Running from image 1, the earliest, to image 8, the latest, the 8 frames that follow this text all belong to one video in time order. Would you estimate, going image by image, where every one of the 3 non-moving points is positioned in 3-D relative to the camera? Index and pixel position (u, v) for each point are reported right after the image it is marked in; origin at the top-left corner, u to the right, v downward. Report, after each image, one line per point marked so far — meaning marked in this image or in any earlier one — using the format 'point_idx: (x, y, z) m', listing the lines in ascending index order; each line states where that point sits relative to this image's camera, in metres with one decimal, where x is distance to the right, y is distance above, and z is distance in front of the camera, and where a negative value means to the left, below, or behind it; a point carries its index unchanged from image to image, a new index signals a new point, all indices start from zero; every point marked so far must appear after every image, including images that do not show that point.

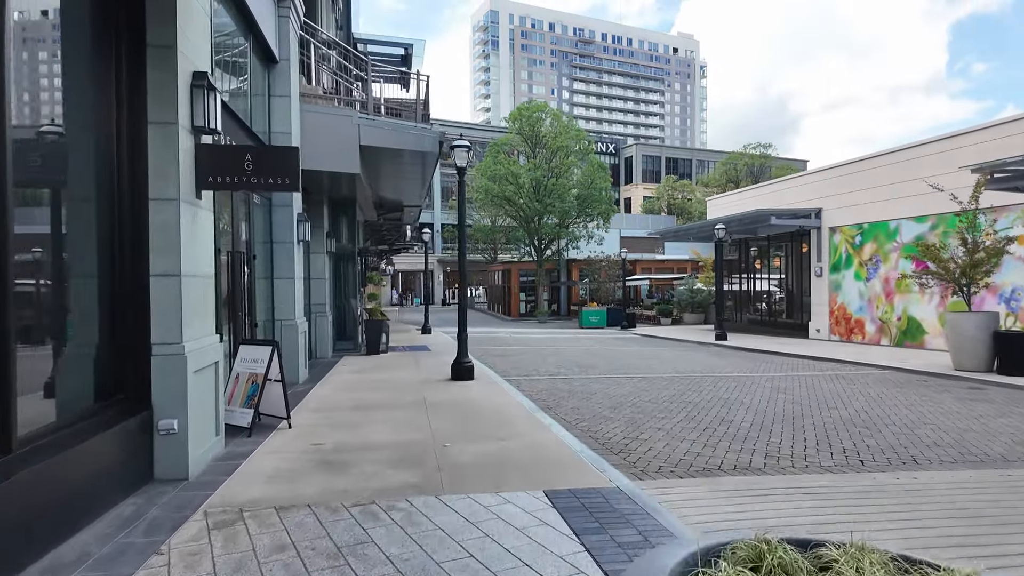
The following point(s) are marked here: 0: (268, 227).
0: (-4.3, +1.1, +10.1) m
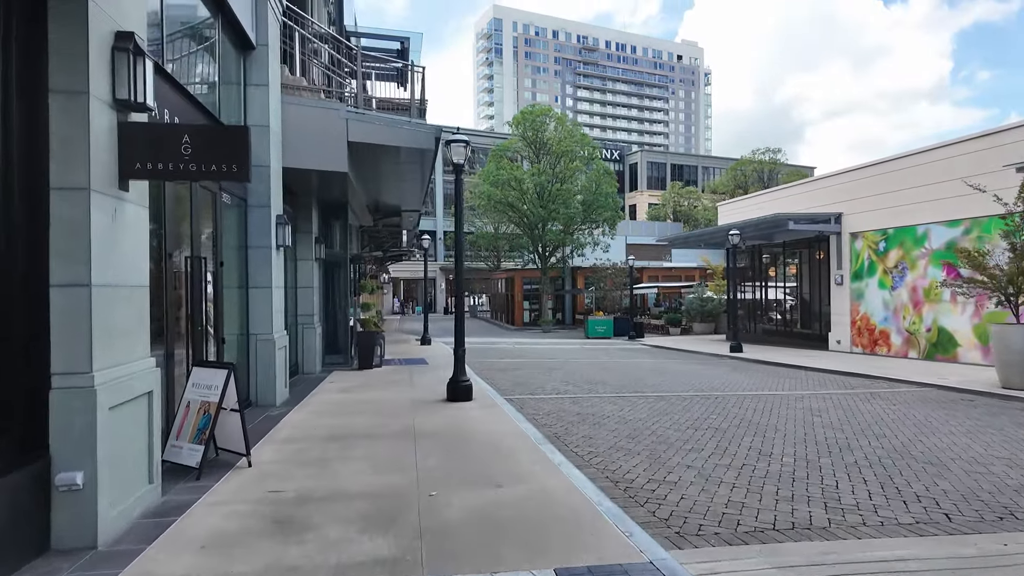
0: (-4.3, +0.9, +9.1) m
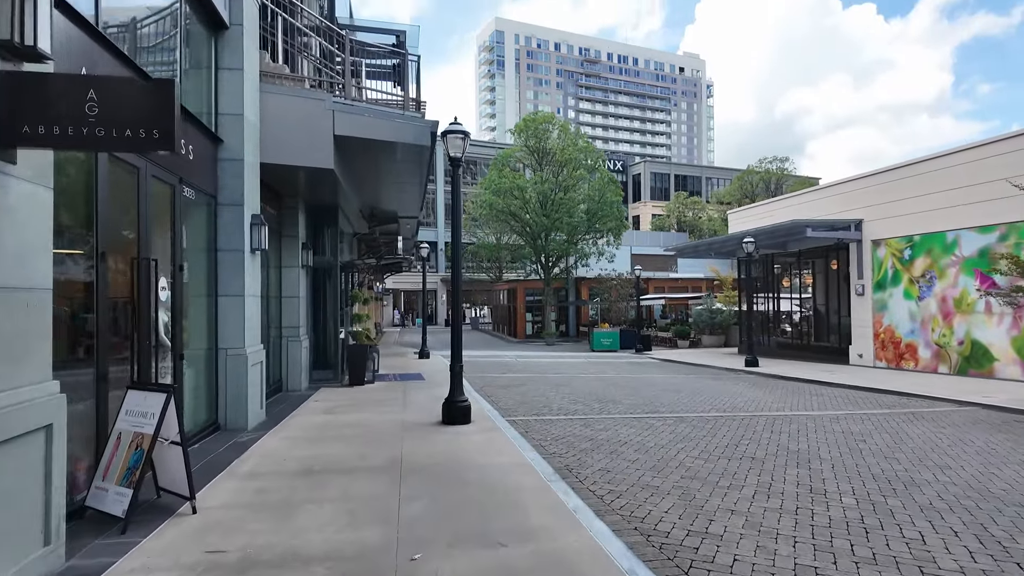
0: (-4.2, +0.8, +8.0) m
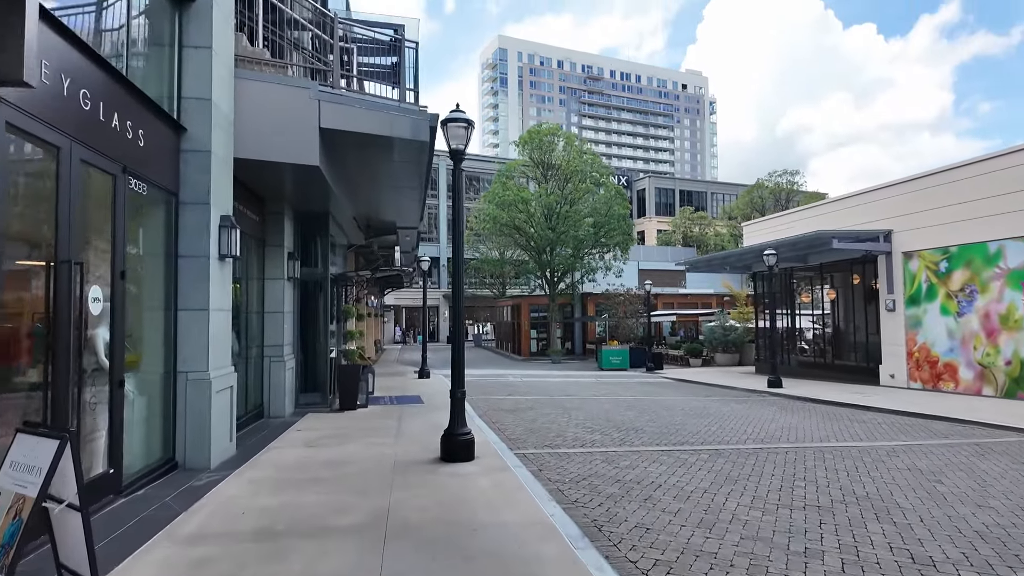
0: (-4.1, +0.6, +6.9) m
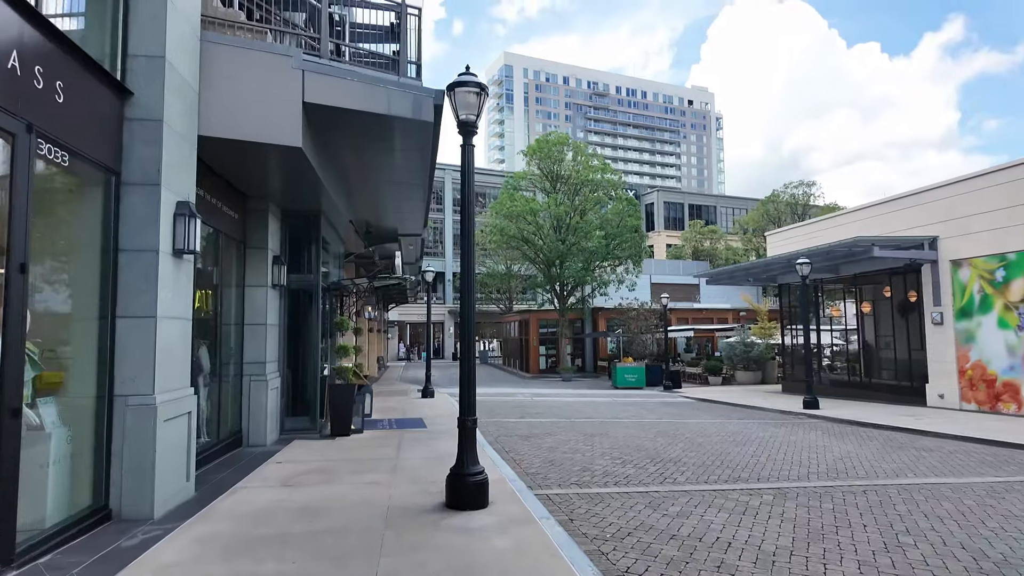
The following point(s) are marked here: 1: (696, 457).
0: (-3.8, +0.6, +5.5) m
1: (+3.0, -2.8, +9.5) m
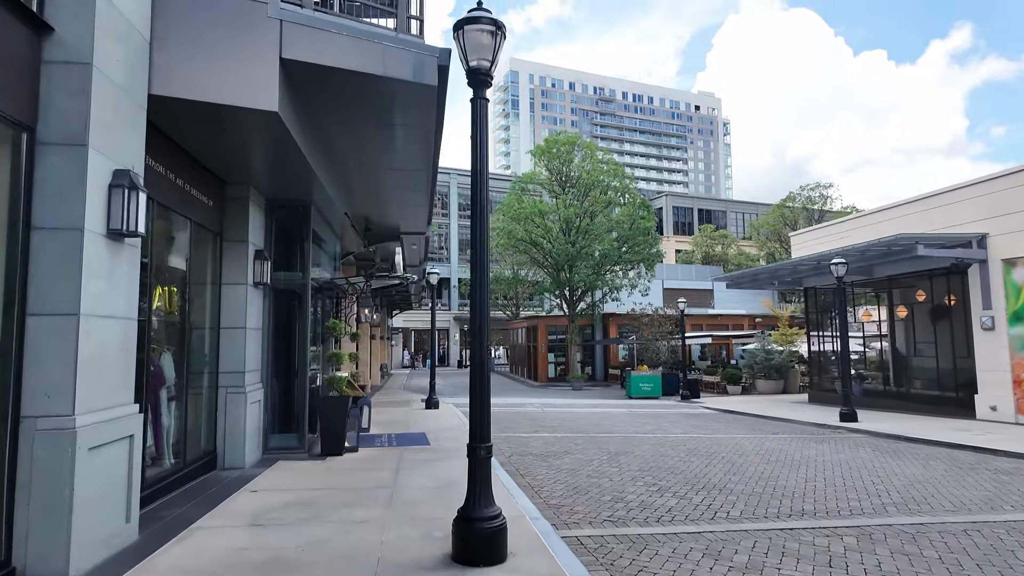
0: (-3.7, +0.7, +4.3) m
1: (+3.3, -2.8, +8.2) m
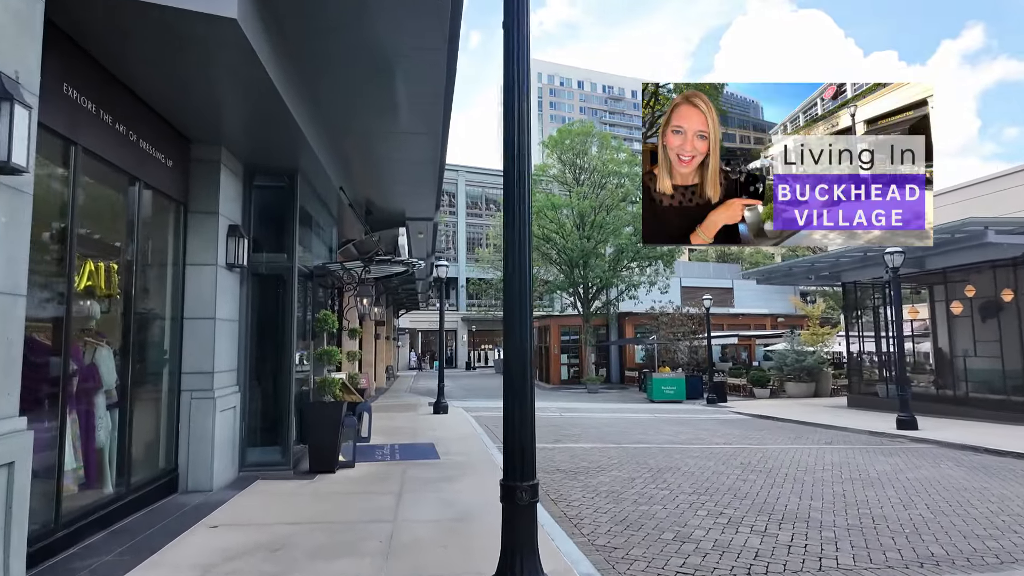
0: (-3.4, +0.9, +2.8) m
1: (+3.6, -2.5, +6.6) m
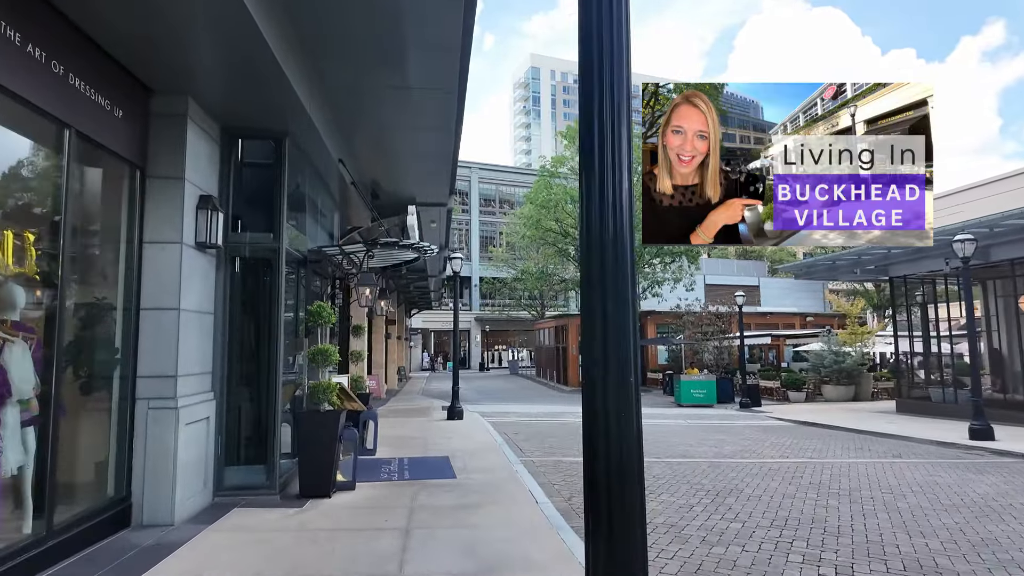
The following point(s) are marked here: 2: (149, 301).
0: (-3.1, +1.1, +1.4) m
1: (+4.0, -2.4, +5.1) m
2: (-3.5, -0.1, +5.6) m
